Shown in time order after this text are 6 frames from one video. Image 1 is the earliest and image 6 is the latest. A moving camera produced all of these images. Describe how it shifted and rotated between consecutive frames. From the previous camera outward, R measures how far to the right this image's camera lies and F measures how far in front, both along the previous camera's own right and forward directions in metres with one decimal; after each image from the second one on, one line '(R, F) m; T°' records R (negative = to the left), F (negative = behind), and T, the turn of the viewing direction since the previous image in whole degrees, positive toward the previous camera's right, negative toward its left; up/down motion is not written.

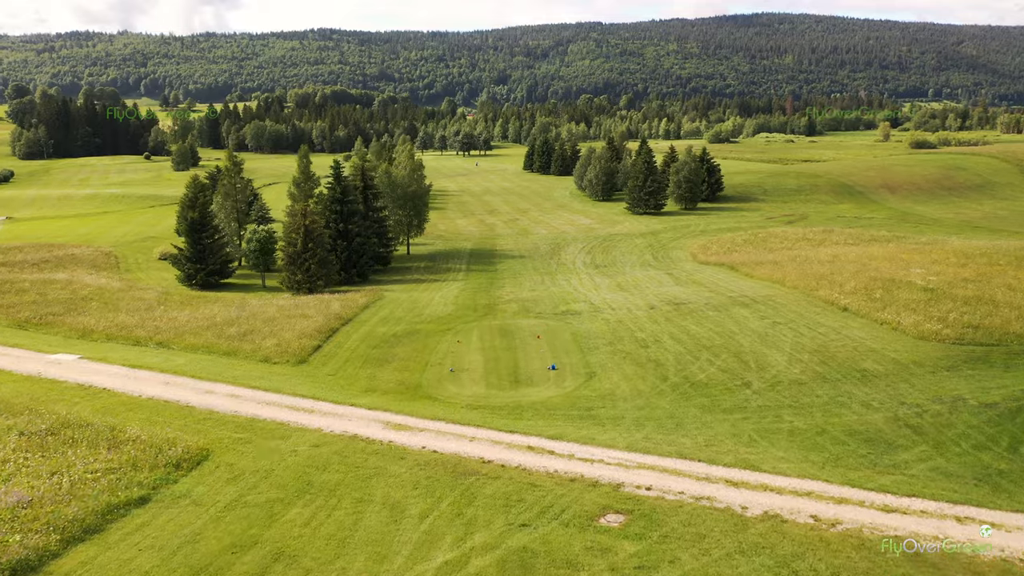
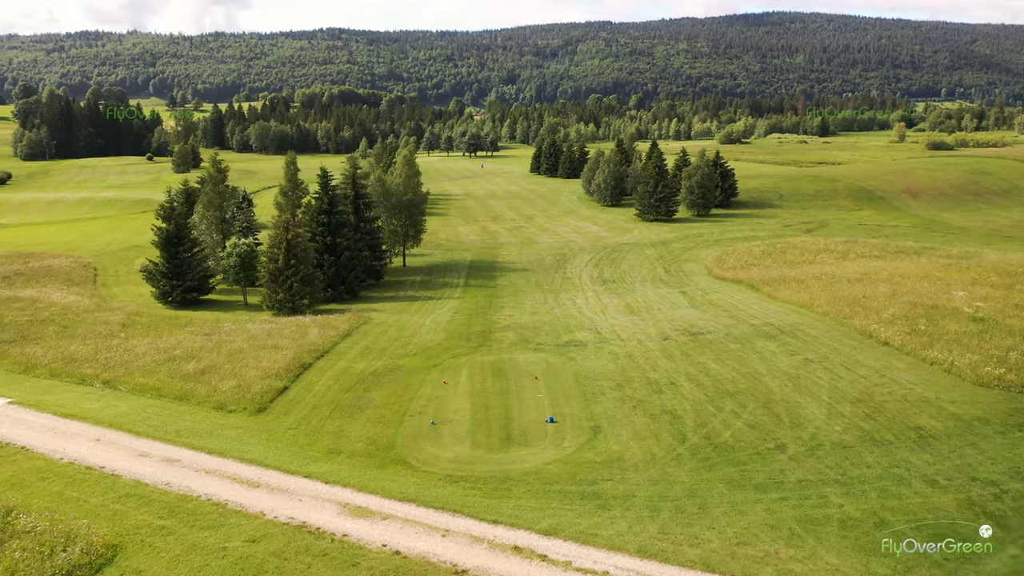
(+0.5, +3.9) m; -1°
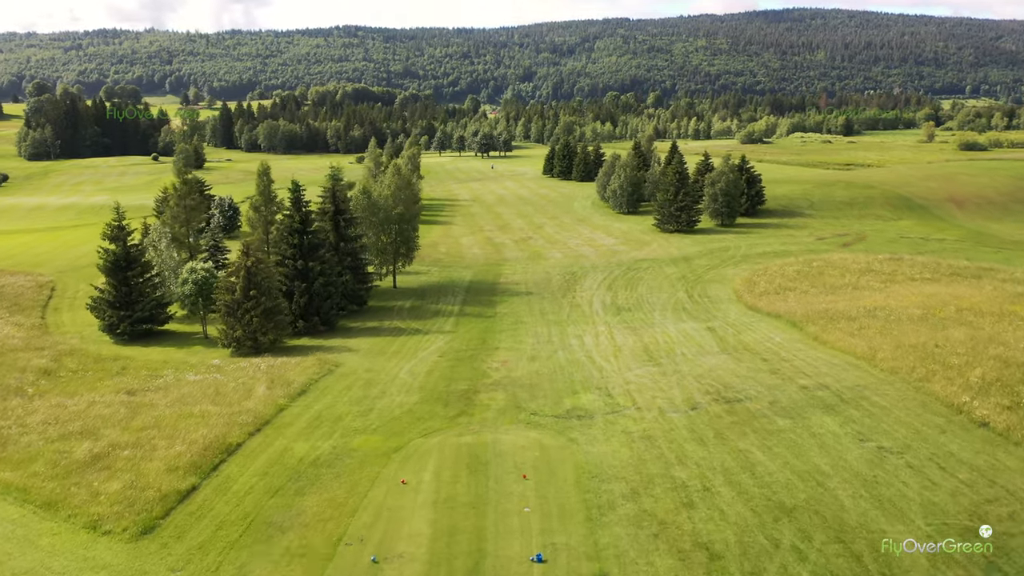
(+0.9, +6.6) m; -1°
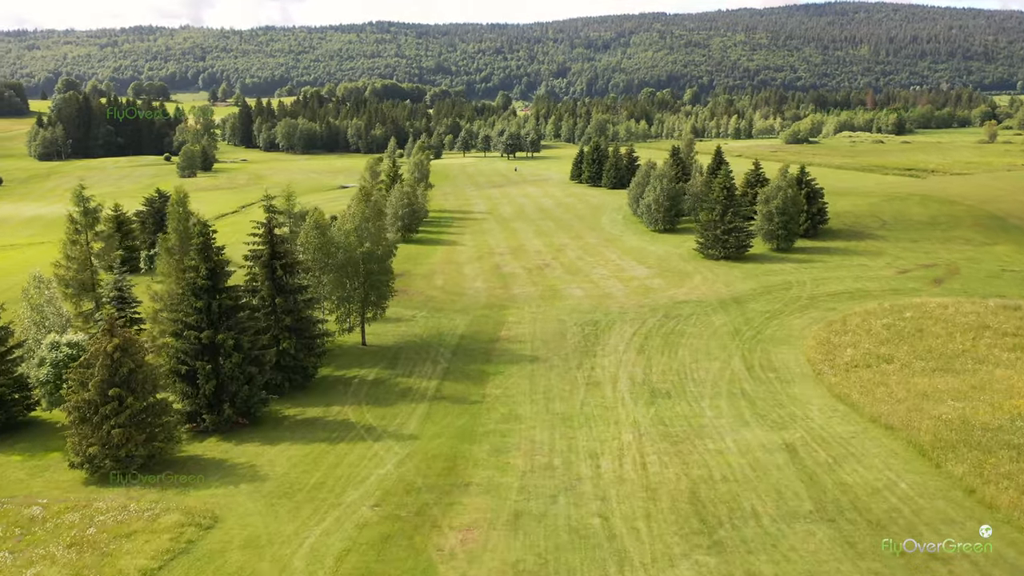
(+1.6, +12.4) m; -2°
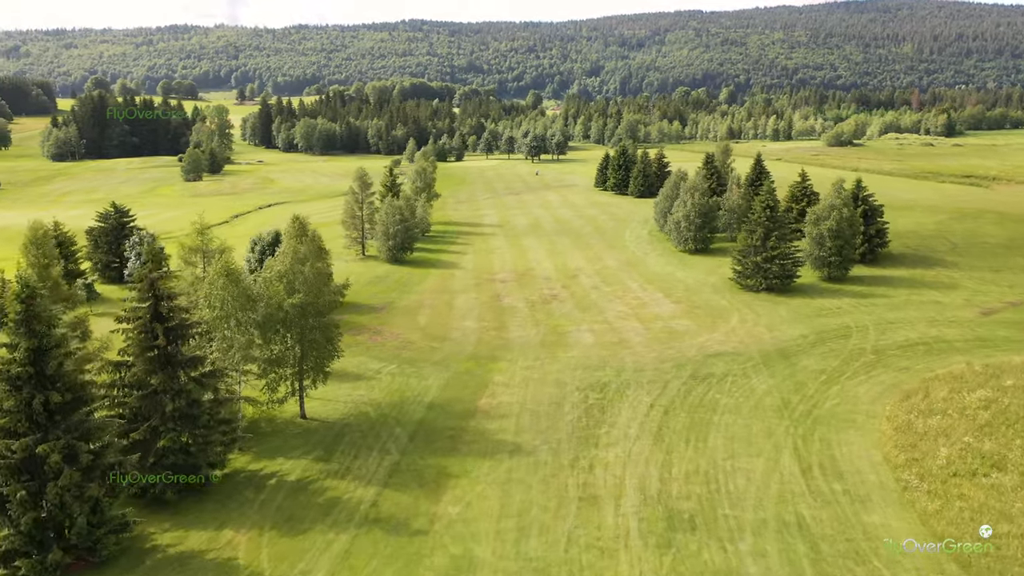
(+2.0, +9.7) m; -2°
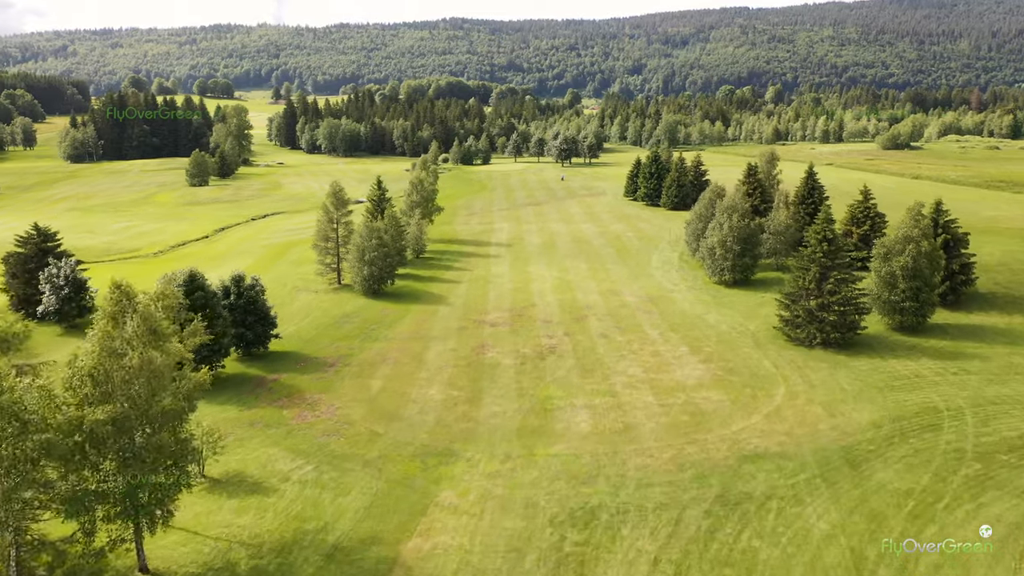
(+2.8, +10.9) m; -3°
